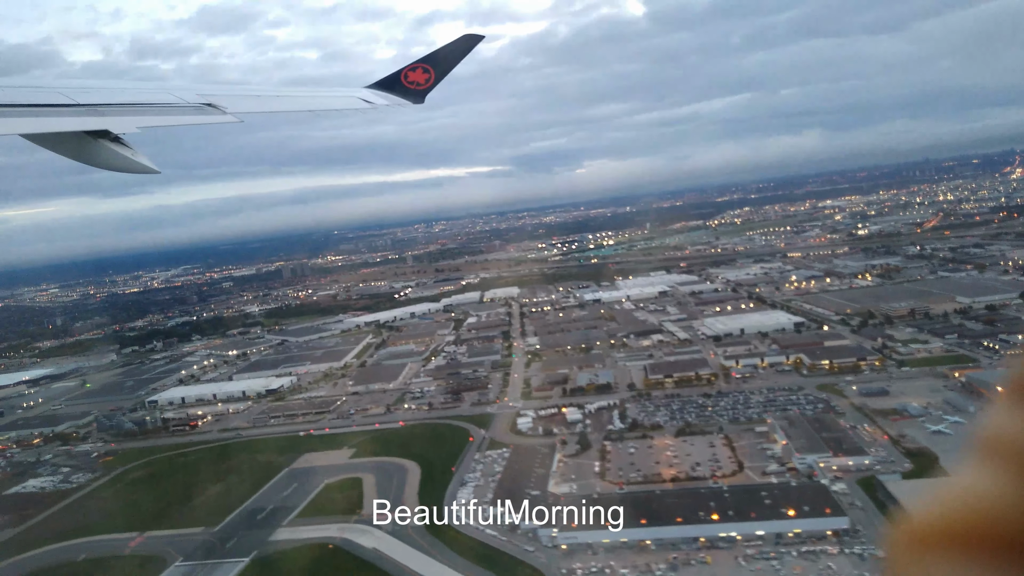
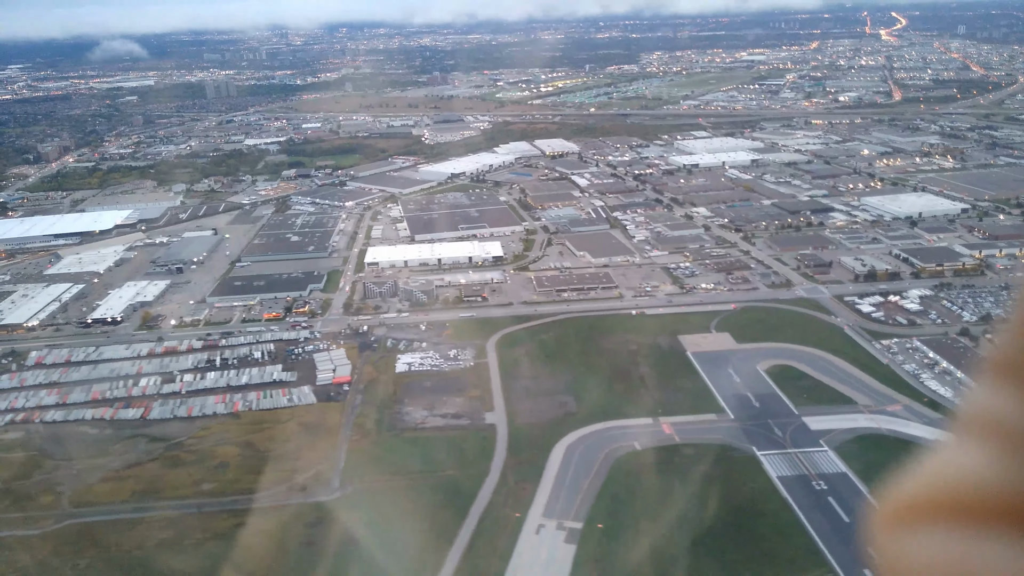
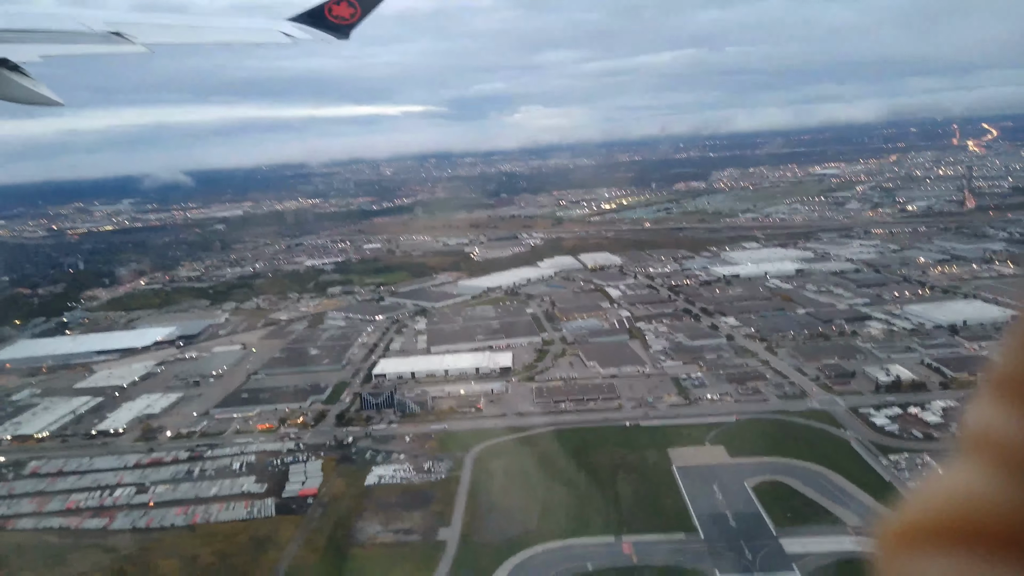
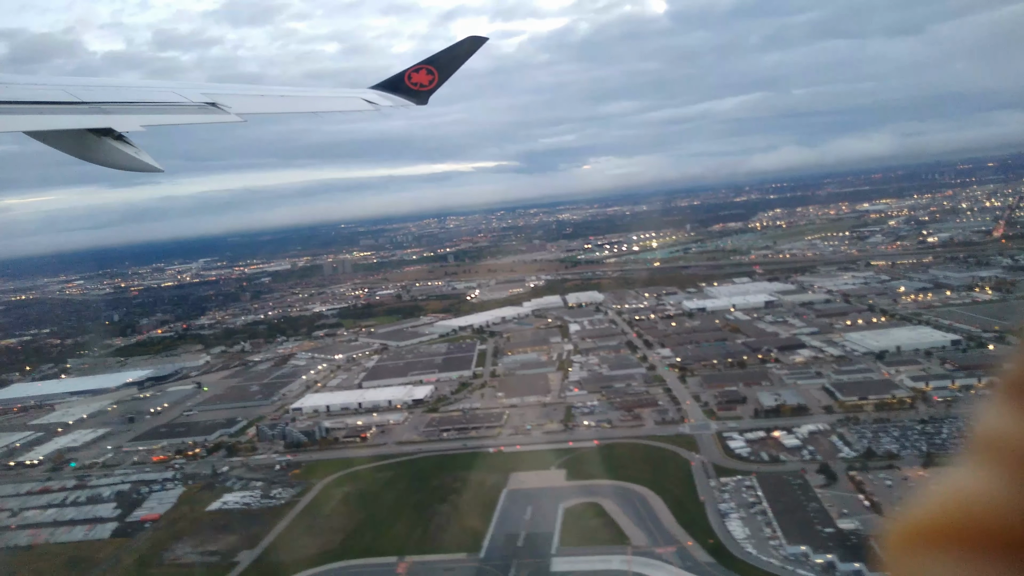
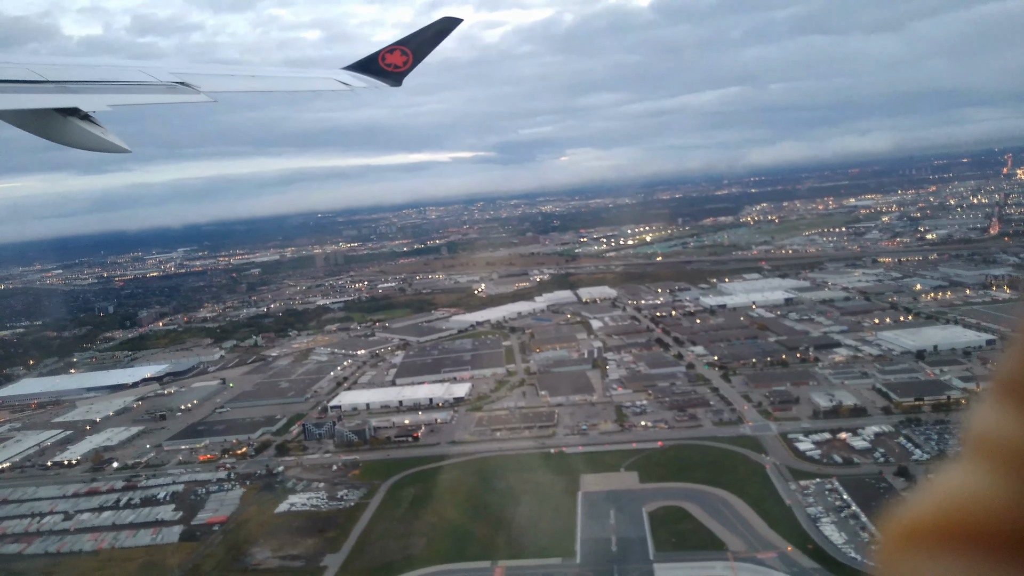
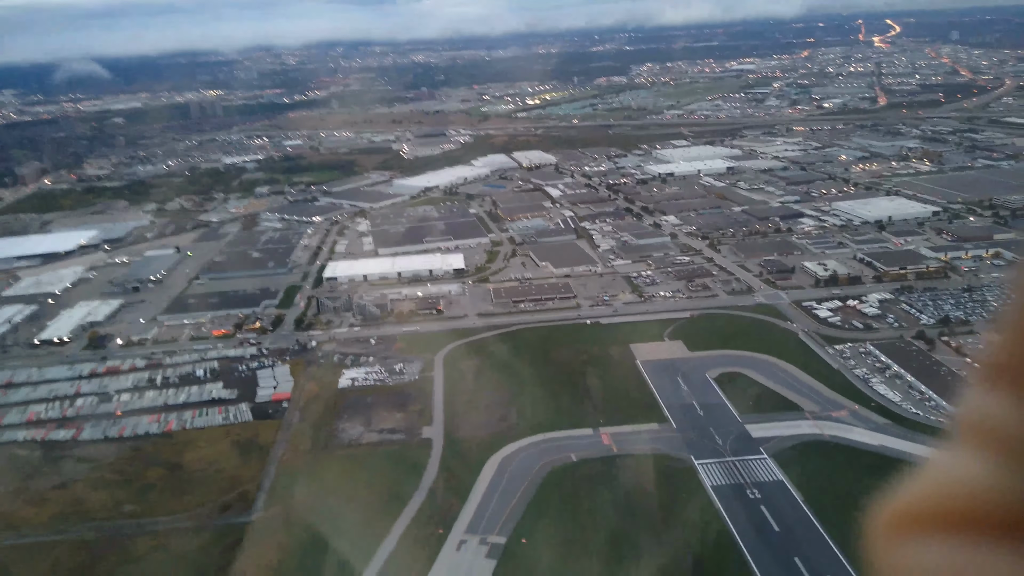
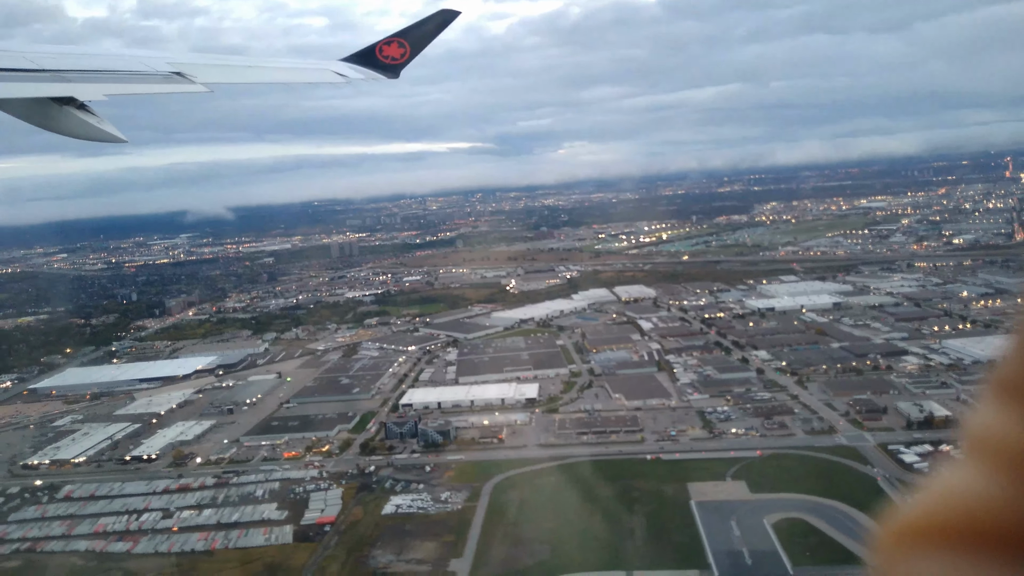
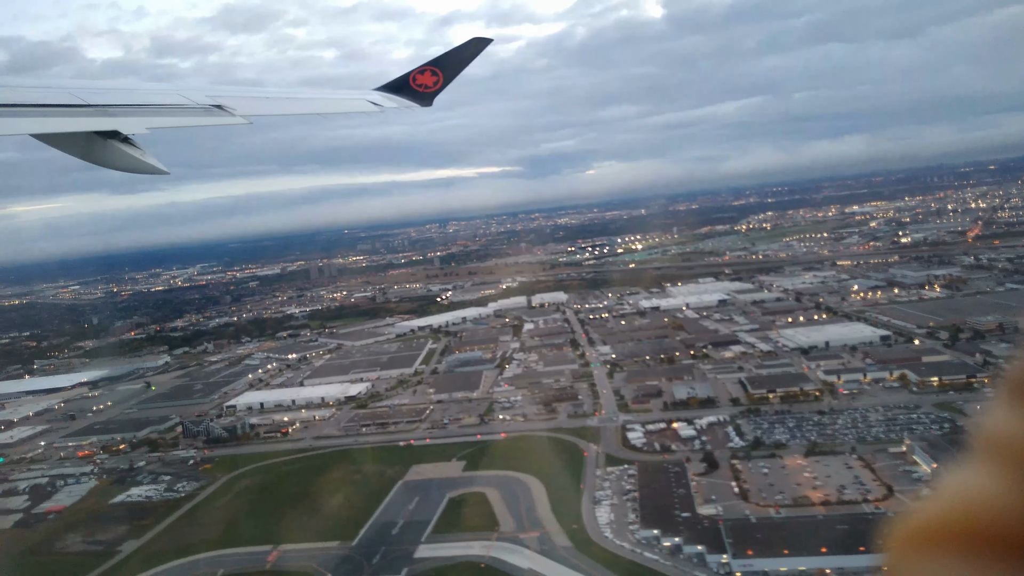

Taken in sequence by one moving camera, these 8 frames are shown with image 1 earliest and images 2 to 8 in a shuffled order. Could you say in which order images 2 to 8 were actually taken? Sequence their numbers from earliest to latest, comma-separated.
8, 4, 5, 7, 3, 6, 2
